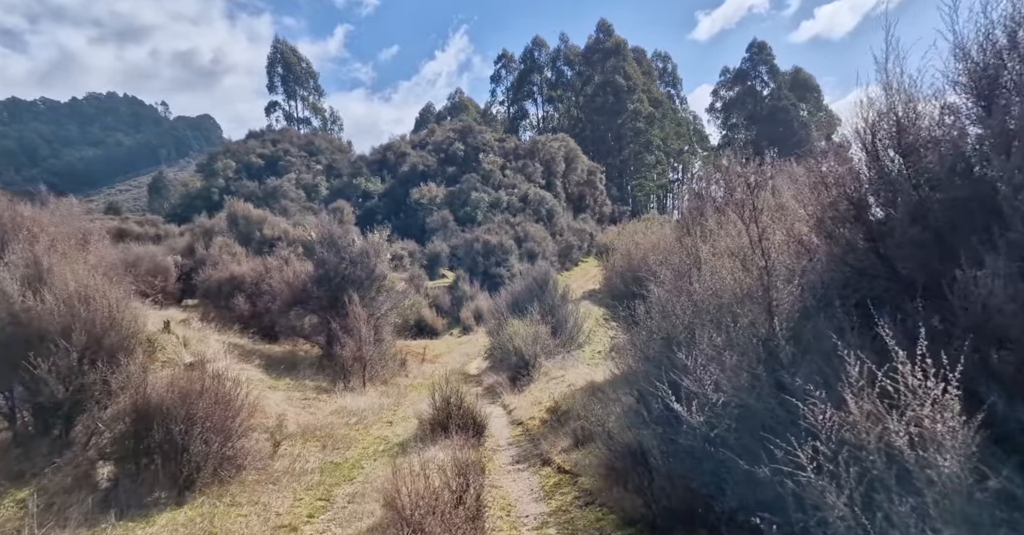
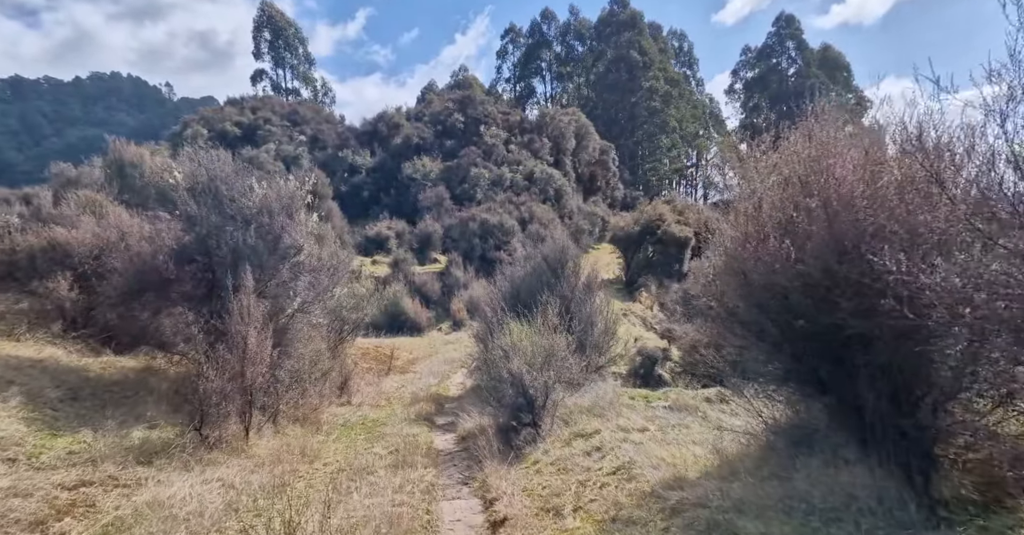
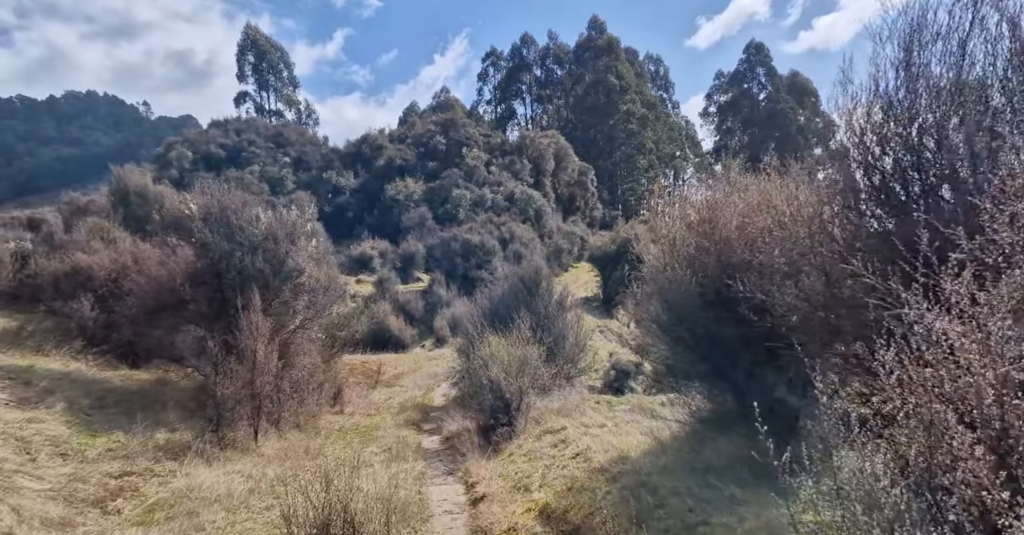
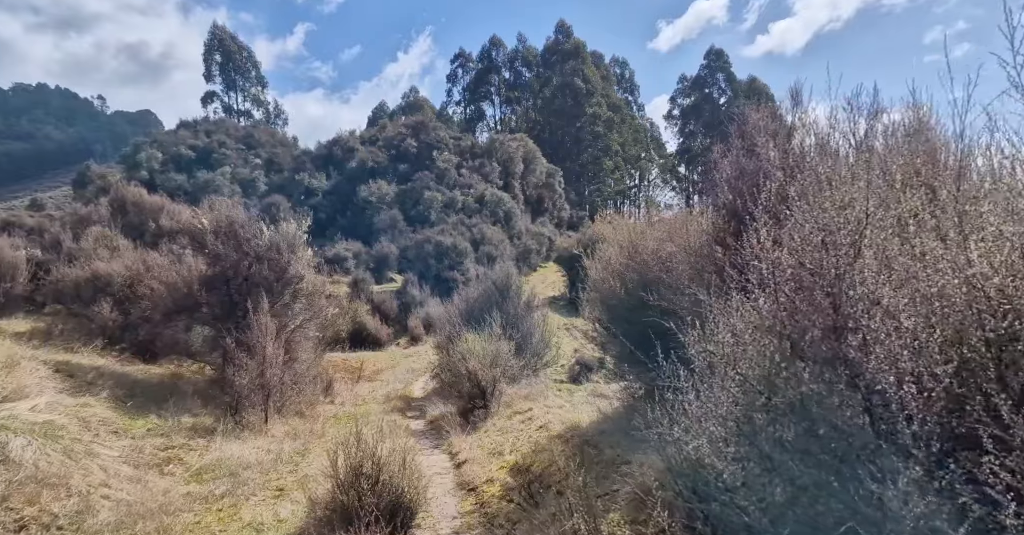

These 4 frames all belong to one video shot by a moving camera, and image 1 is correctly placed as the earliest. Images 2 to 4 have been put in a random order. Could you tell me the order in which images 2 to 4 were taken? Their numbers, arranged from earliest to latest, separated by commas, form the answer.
4, 3, 2
